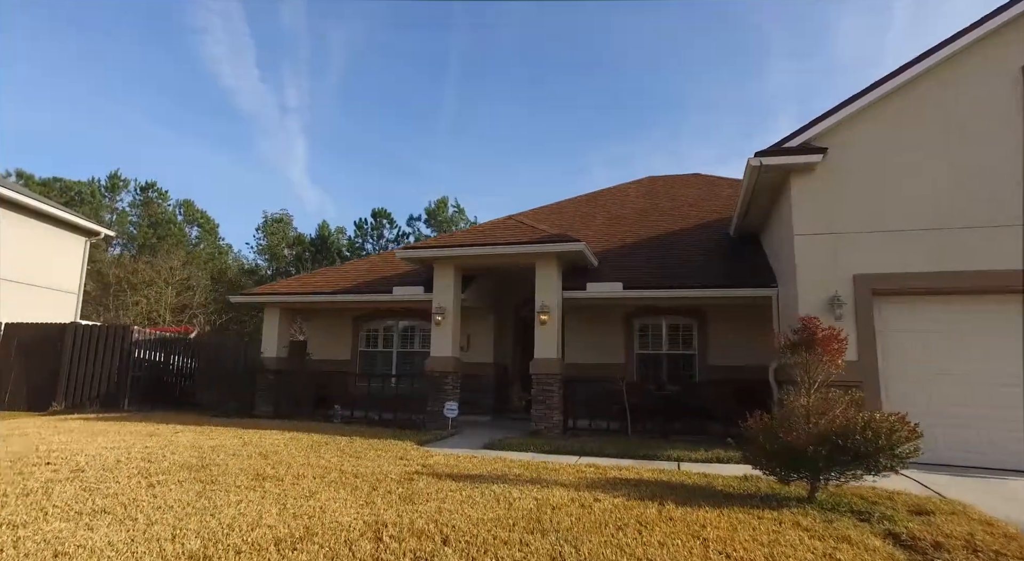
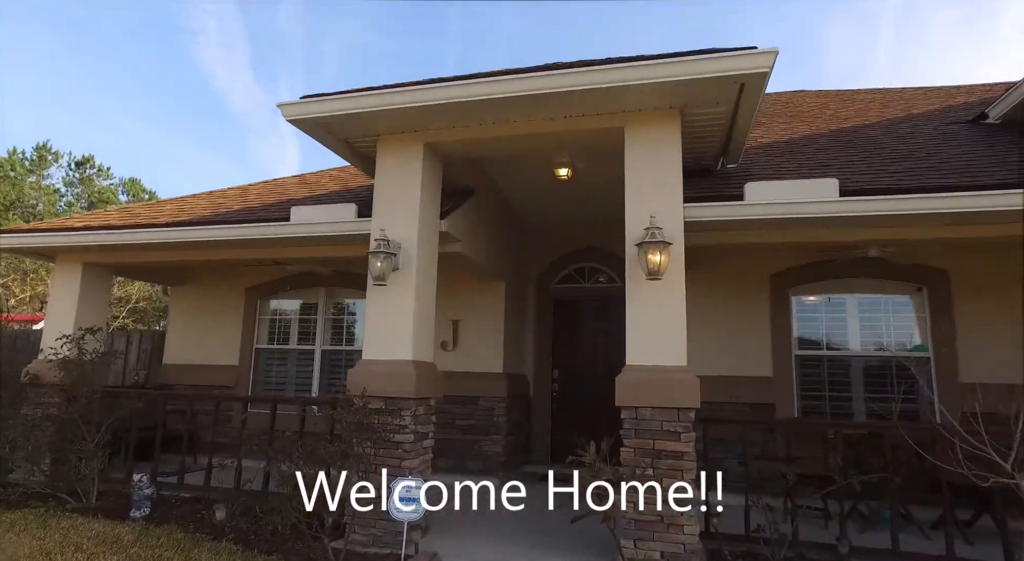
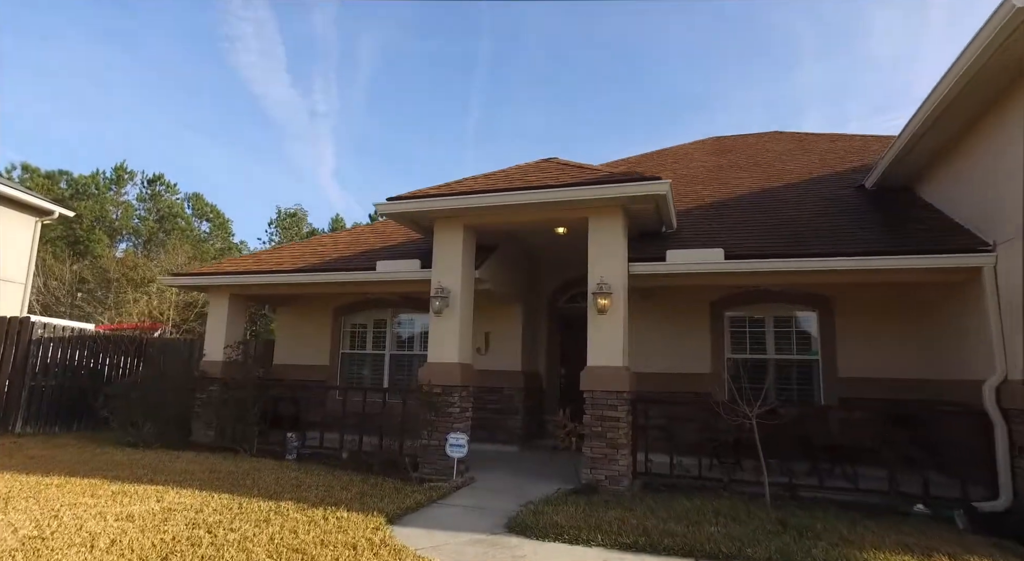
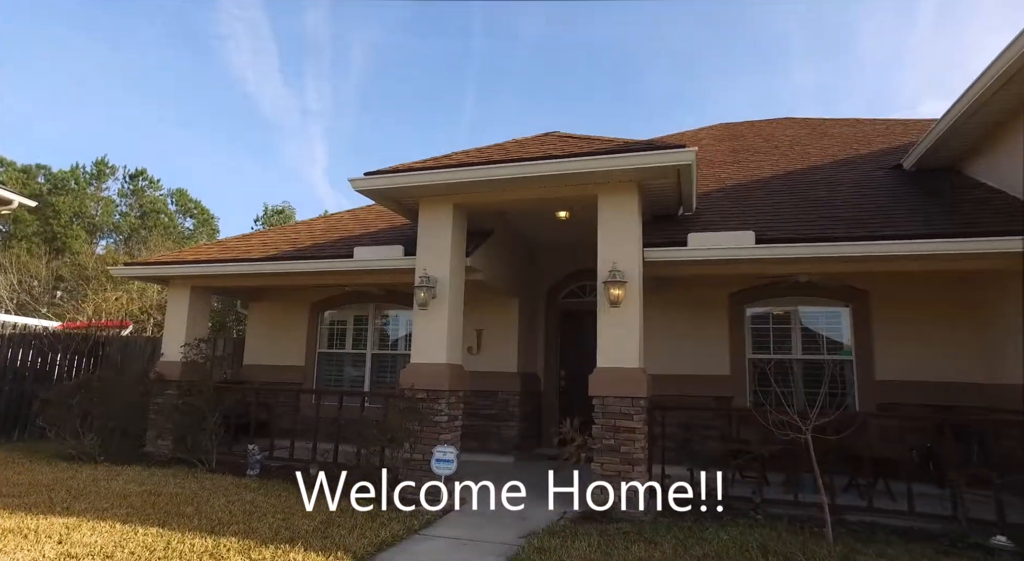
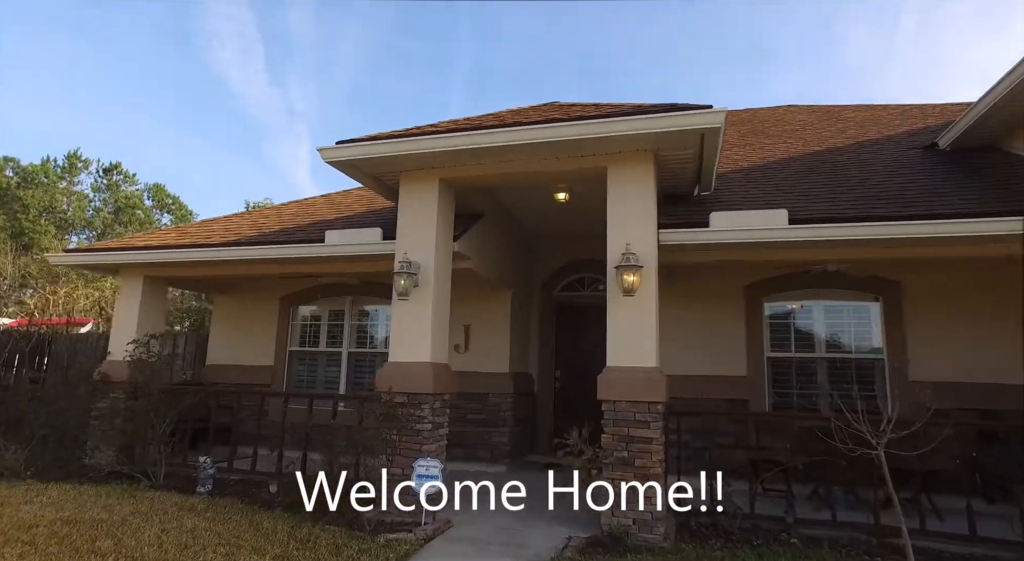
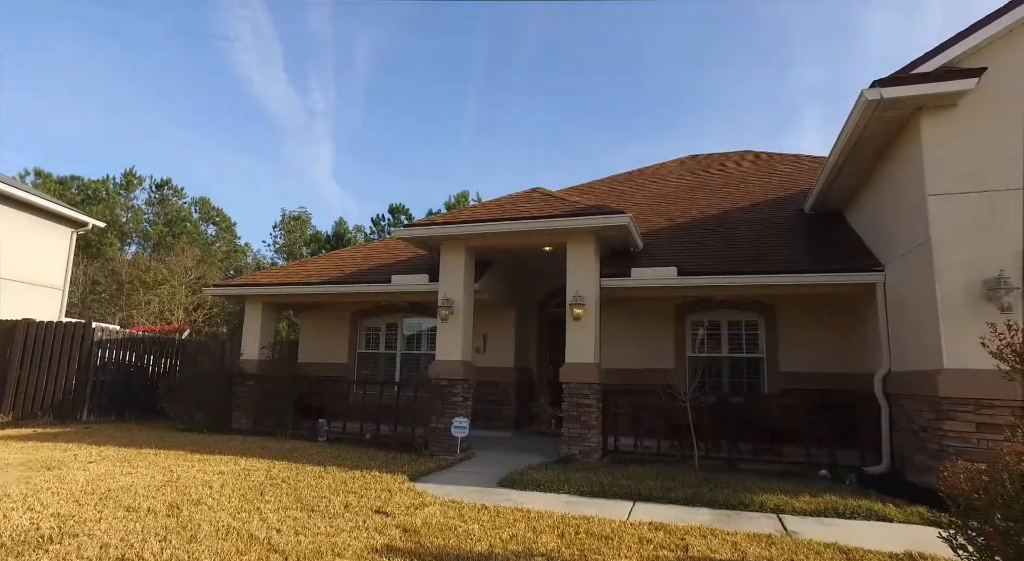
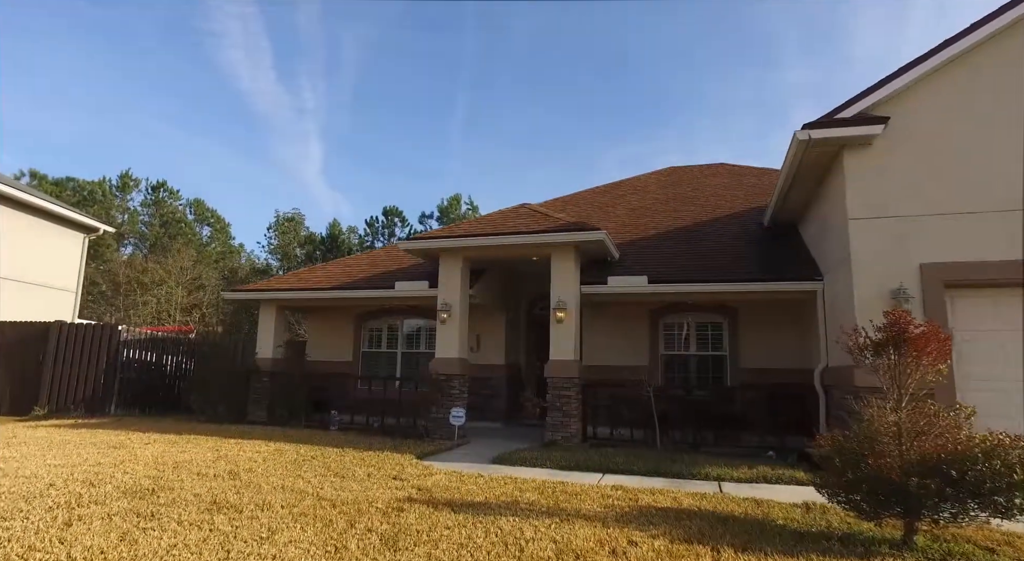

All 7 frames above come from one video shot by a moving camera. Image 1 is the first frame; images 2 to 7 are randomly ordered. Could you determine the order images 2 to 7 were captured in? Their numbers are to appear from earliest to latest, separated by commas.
7, 6, 3, 4, 5, 2
